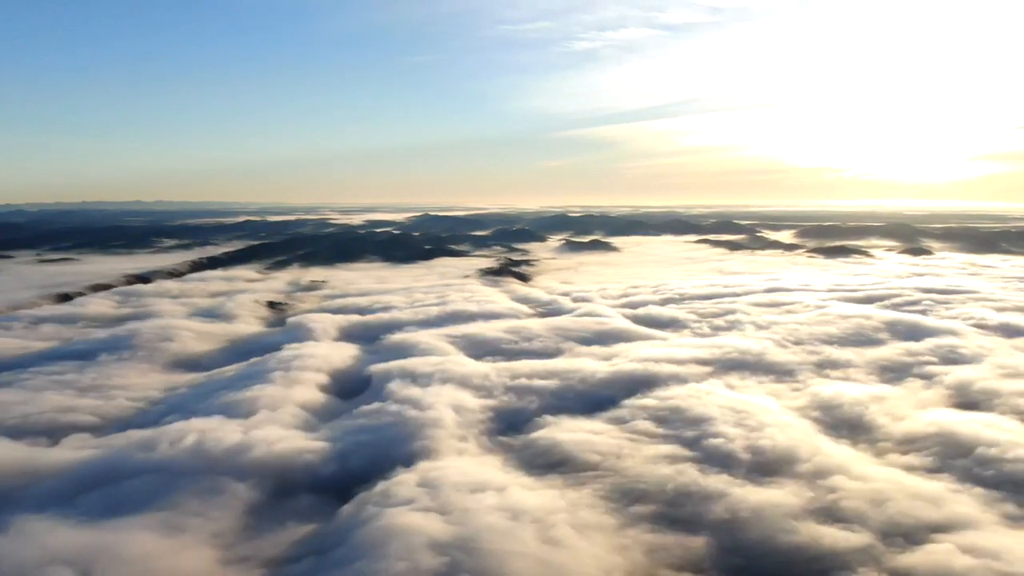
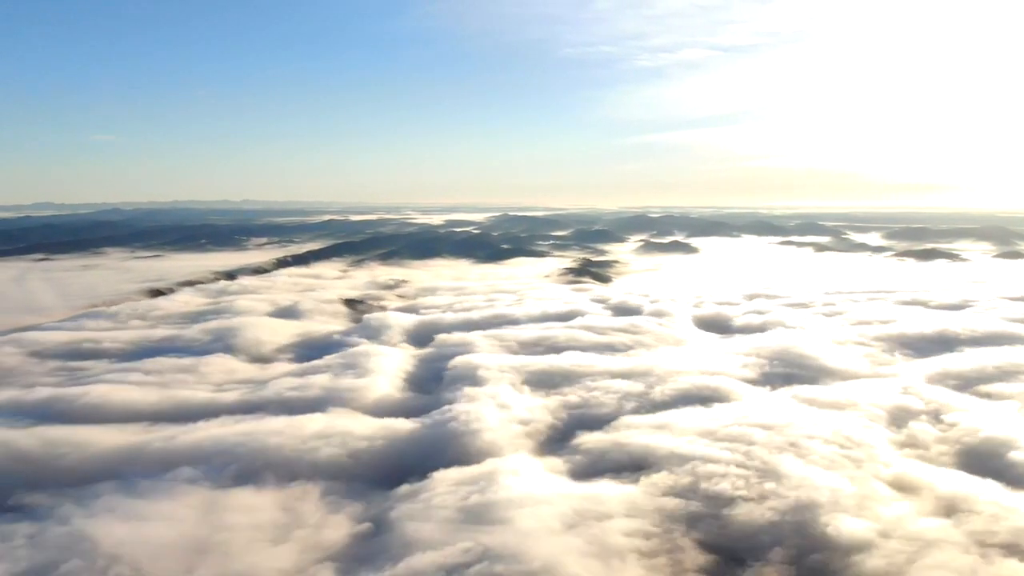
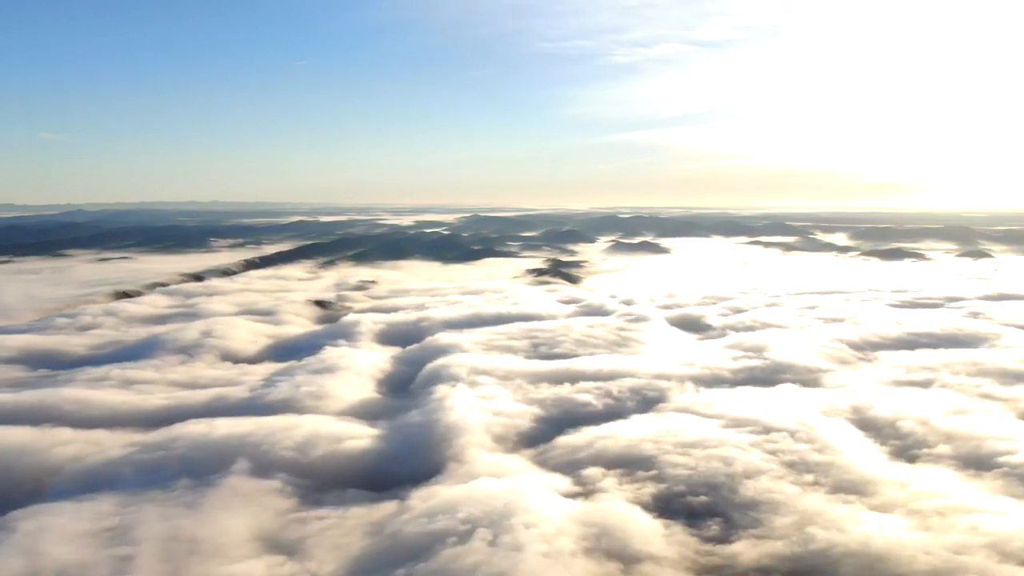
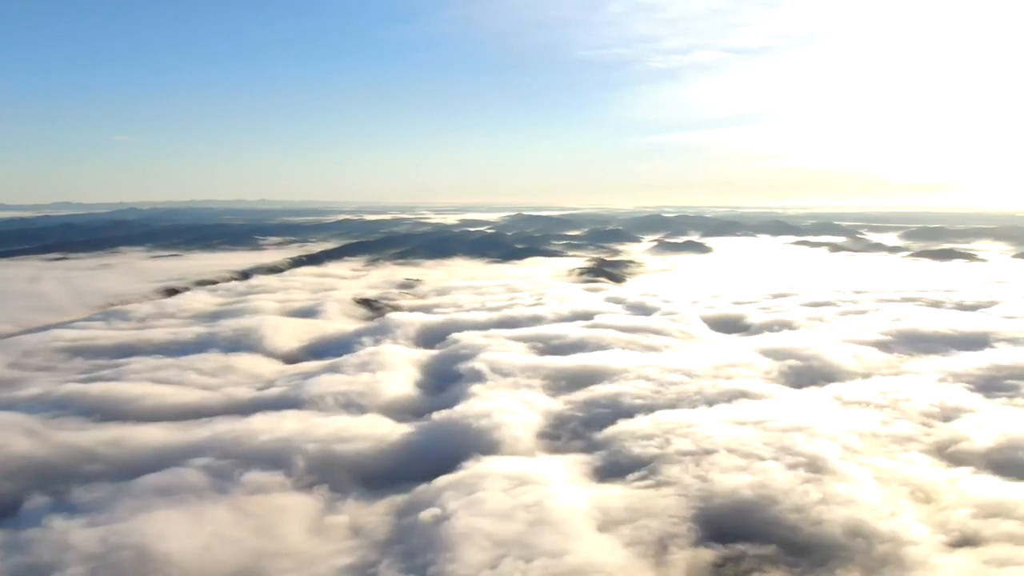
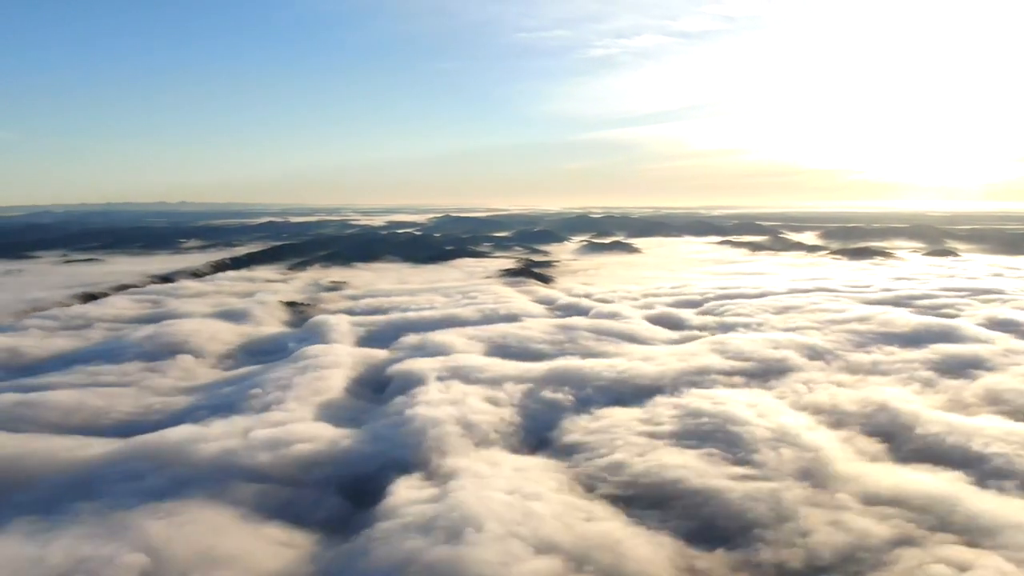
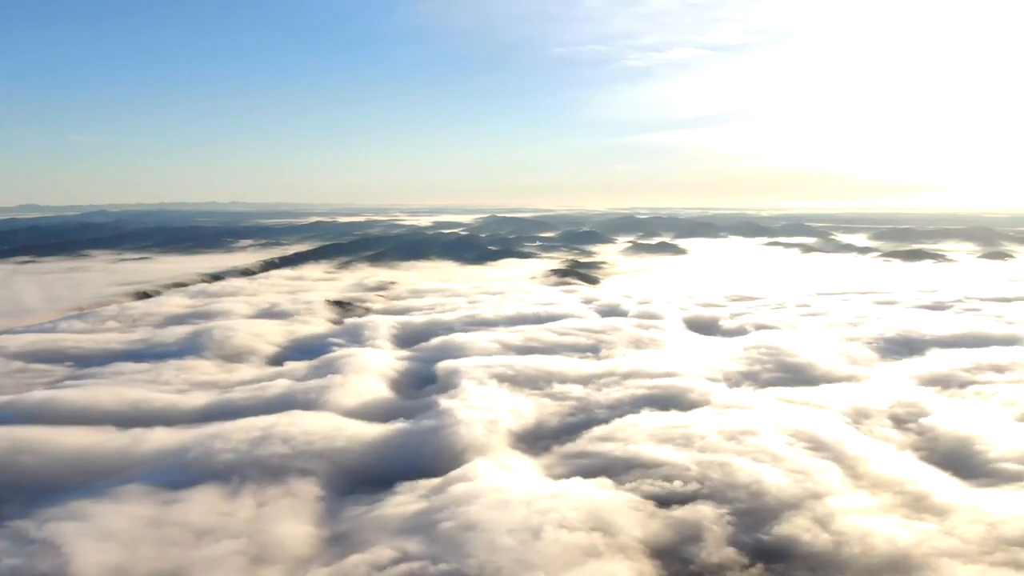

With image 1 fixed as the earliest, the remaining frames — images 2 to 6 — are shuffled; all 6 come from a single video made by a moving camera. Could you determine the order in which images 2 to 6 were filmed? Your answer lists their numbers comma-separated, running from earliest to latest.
5, 3, 6, 2, 4
